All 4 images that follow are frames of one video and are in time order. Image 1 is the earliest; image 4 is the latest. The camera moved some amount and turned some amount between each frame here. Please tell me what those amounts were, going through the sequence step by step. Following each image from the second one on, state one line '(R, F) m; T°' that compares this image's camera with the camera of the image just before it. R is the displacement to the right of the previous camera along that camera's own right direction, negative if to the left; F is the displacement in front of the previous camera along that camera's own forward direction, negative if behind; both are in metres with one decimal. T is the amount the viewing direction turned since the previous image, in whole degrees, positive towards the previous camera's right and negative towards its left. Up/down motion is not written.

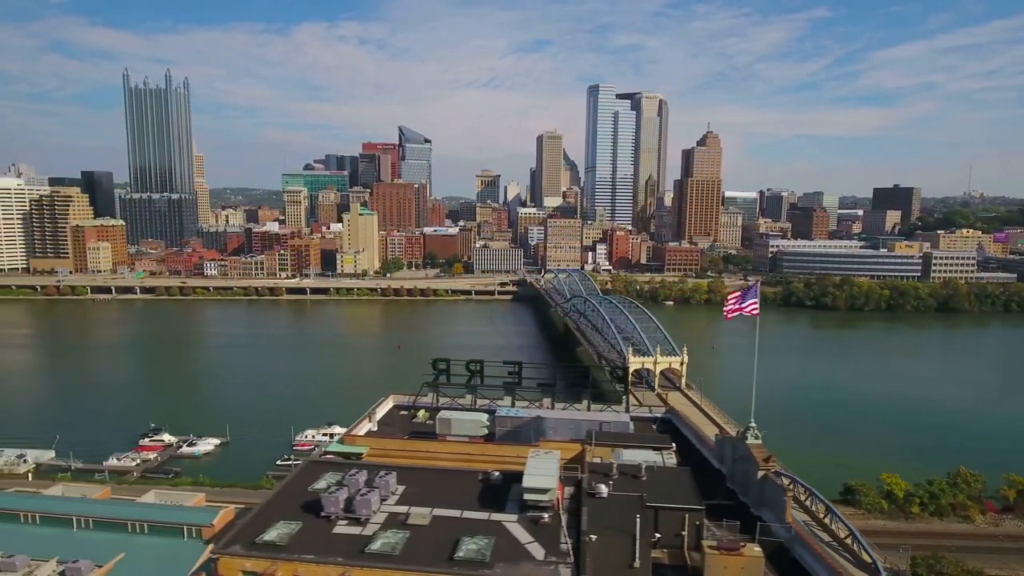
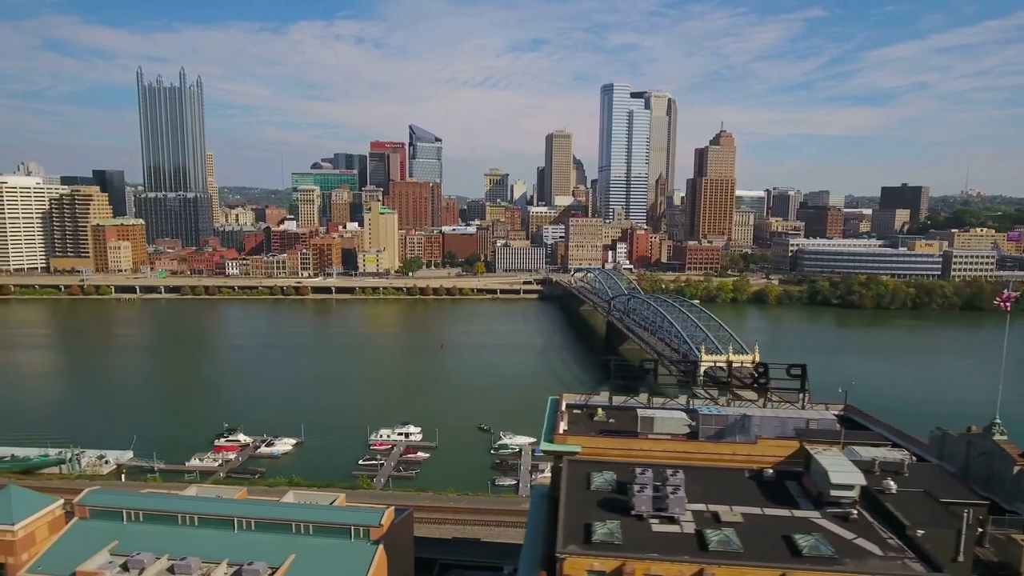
(-2.4, 0.0) m; +1°
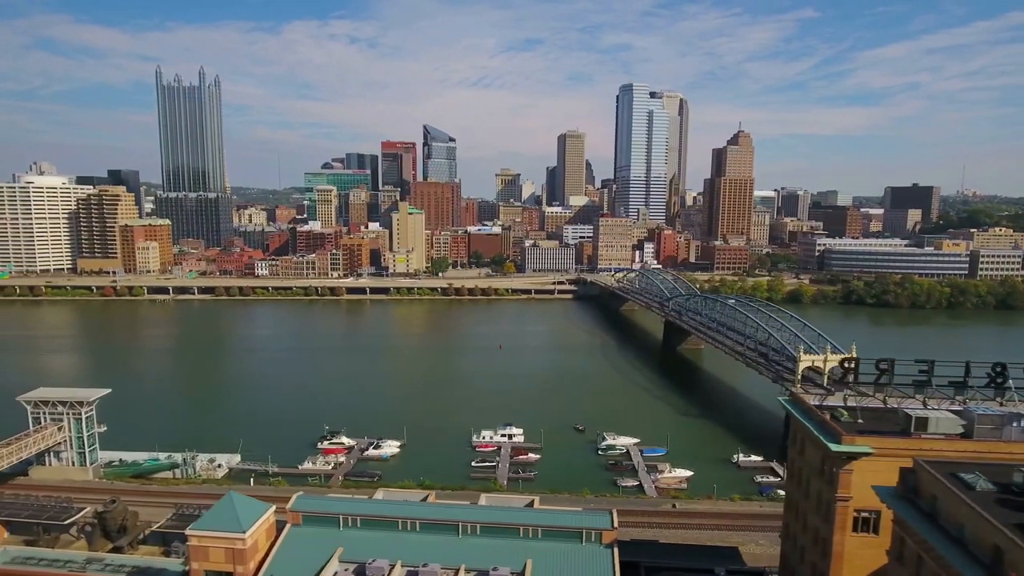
(-3.2, +0.1) m; +1°
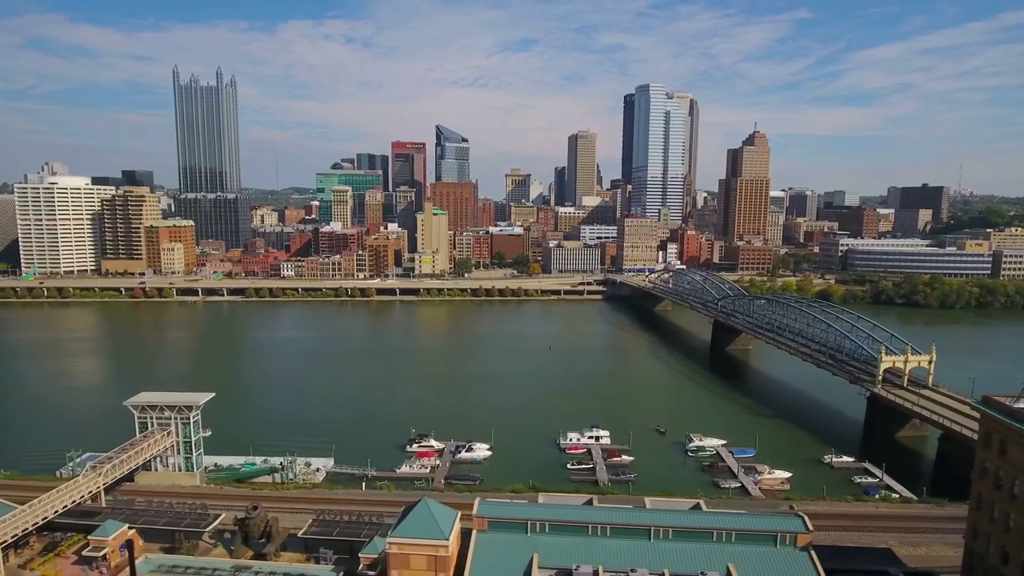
(-2.7, 0.0) m; +1°
